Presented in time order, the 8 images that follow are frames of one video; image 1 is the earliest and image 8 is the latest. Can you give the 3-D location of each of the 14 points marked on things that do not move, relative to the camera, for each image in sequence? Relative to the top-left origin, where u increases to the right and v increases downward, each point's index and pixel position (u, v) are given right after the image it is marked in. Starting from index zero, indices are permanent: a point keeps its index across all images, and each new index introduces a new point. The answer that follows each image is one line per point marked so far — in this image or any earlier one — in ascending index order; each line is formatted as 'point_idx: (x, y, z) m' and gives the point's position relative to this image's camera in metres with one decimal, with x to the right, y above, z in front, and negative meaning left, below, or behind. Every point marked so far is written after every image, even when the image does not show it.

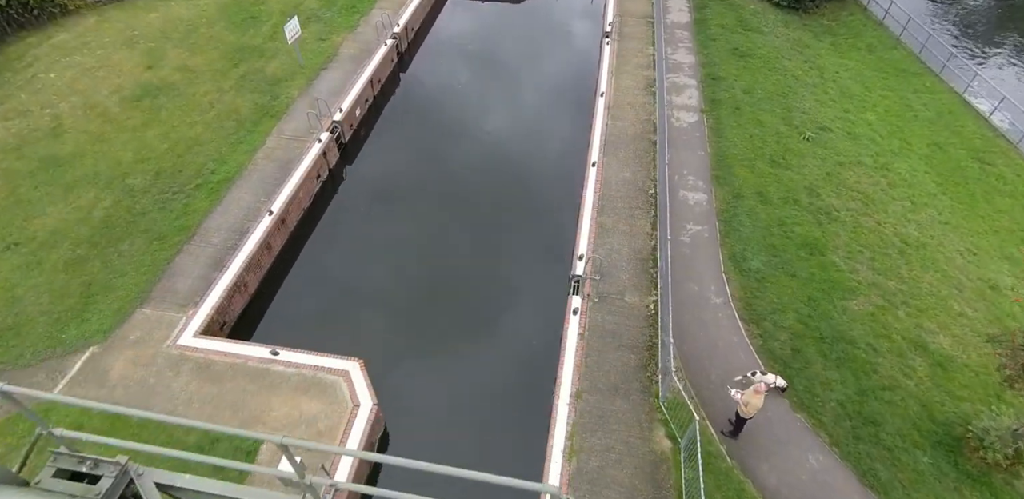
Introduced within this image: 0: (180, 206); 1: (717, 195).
0: (-7.3, +0.9, +12.7) m
1: (+4.8, +1.3, +13.5) m
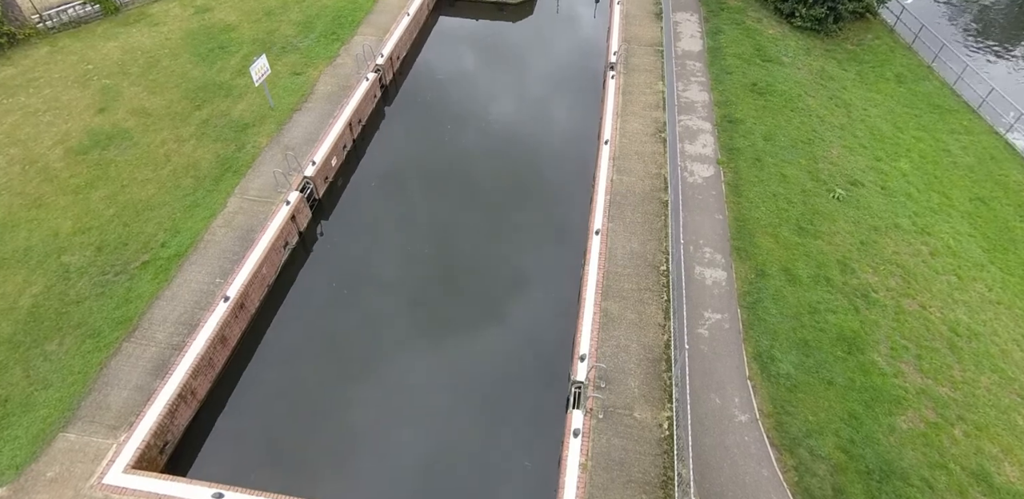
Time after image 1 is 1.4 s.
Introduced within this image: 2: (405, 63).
0: (-7.5, -0.8, +11.0) m
1: (+4.6, -0.5, +11.9) m
2: (-3.7, +6.4, +19.8) m
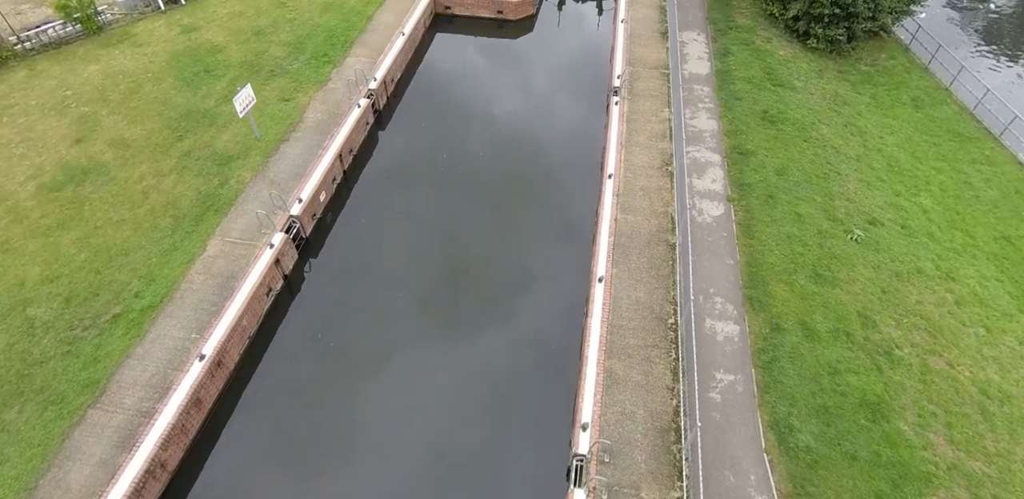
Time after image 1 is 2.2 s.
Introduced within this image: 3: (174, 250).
0: (-7.5, -1.8, +10.3) m
1: (+4.6, -1.5, +11.1) m
2: (-3.7, +5.4, +19.0) m
3: (-7.1, 0.0, +12.0) m
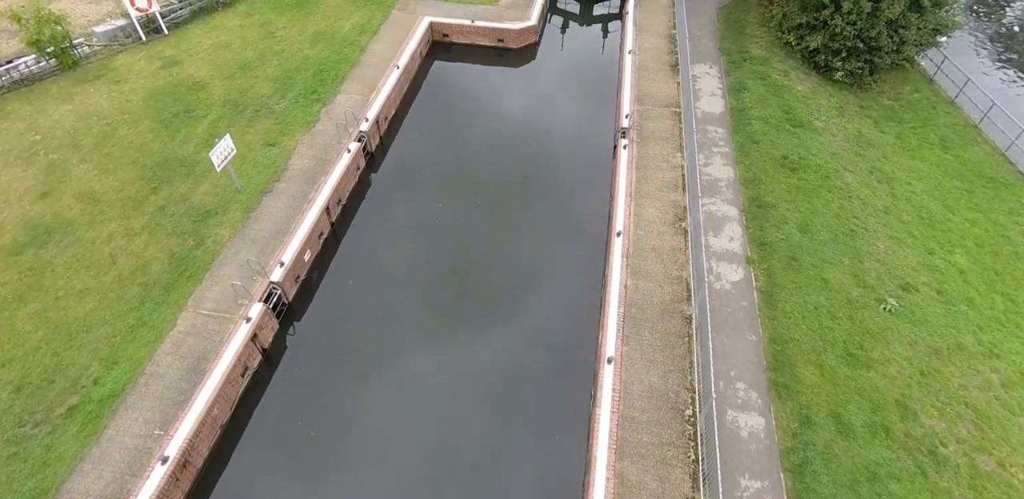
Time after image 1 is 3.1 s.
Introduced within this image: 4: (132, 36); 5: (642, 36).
0: (-7.5, -3.2, +9.2) m
1: (+4.6, -2.9, +9.9) m
2: (-3.7, +4.0, +18.0) m
3: (-7.1, -1.4, +10.9) m
4: (-12.2, +6.9, +18.4) m
5: (+4.5, +7.4, +19.9) m
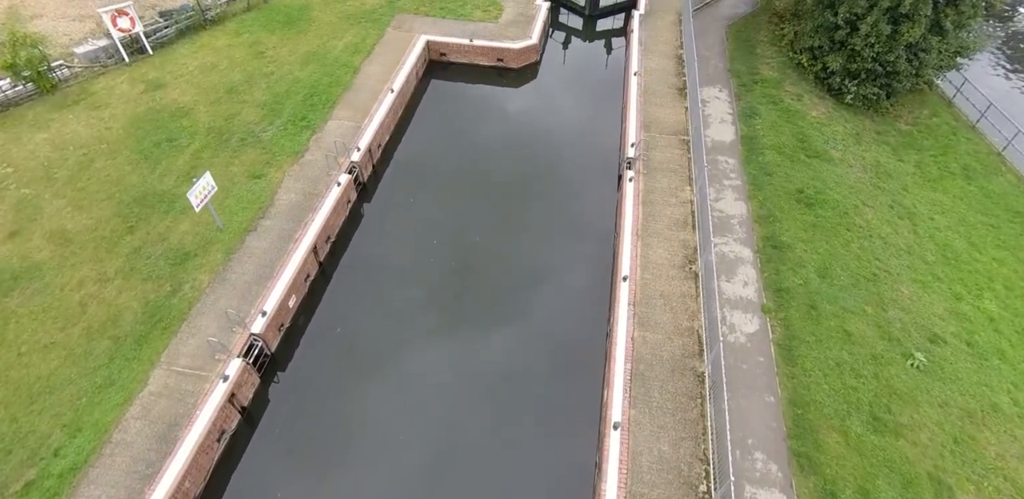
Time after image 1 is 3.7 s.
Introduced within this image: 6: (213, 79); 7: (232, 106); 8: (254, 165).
0: (-7.6, -4.2, +8.4) m
1: (+4.5, -3.9, +9.1) m
2: (-3.7, +3.0, +17.1) m
3: (-7.1, -2.4, +10.1) m
4: (-12.2, +5.9, +17.6) m
5: (+4.5, +6.4, +19.1) m
6: (-8.9, +5.1, +17.2) m
7: (-7.9, +4.1, +16.2) m
8: (-6.5, +2.1, +14.5) m
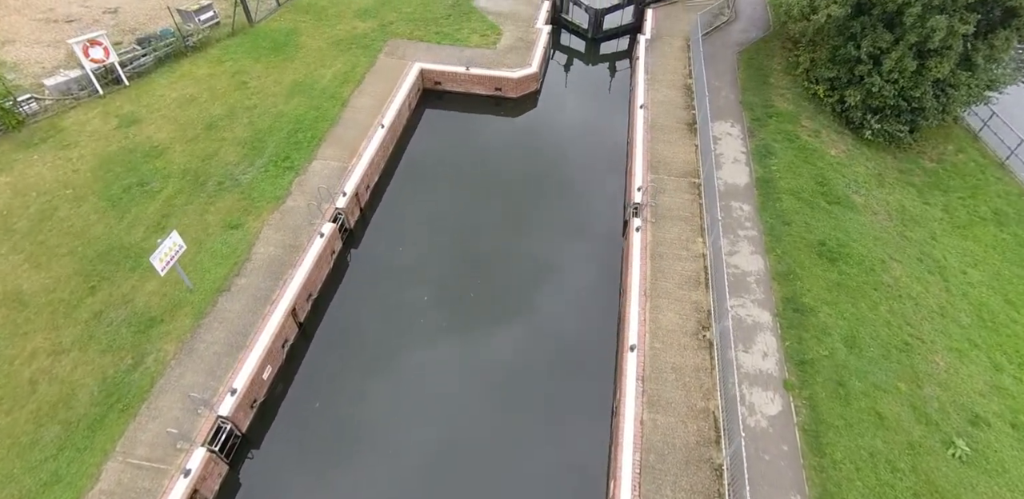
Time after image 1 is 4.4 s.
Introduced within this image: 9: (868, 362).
0: (-7.7, -5.4, +7.3) m
1: (+4.5, -5.2, +8.0) m
2: (-3.7, +1.7, +16.1) m
3: (-7.2, -3.7, +9.0) m
4: (-12.2, +4.6, +16.5) m
5: (+4.5, +5.1, +18.0) m
6: (-9.0, +3.8, +16.1) m
7: (-8.0, +2.8, +15.2) m
8: (-6.6, +0.9, +13.4) m
9: (+6.8, -2.1, +10.9) m
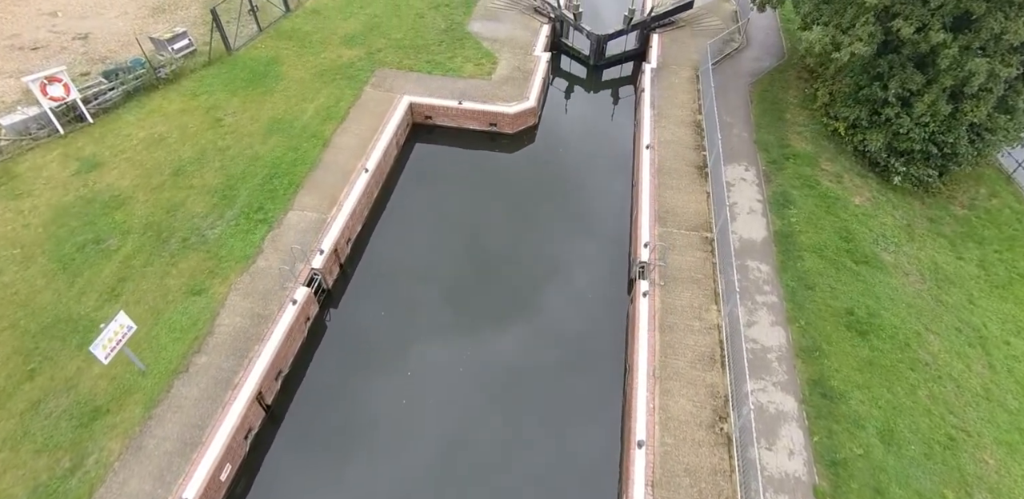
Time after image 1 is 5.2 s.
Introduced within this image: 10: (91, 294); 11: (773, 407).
0: (-7.8, -6.8, +6.0) m
1: (+4.3, -6.6, +6.7) m
2: (-3.8, +0.3, +14.8) m
3: (-7.3, -5.1, +7.7) m
4: (-12.3, +3.2, +15.2) m
5: (+4.3, +3.7, +16.7) m
6: (-9.1, +2.4, +14.8) m
7: (-8.1, +1.4, +13.9) m
8: (-6.7, -0.6, +12.1) m
9: (+6.6, -3.6, +9.6) m
10: (-8.5, -0.9, +11.6) m
11: (+4.7, -2.8, +10.3) m
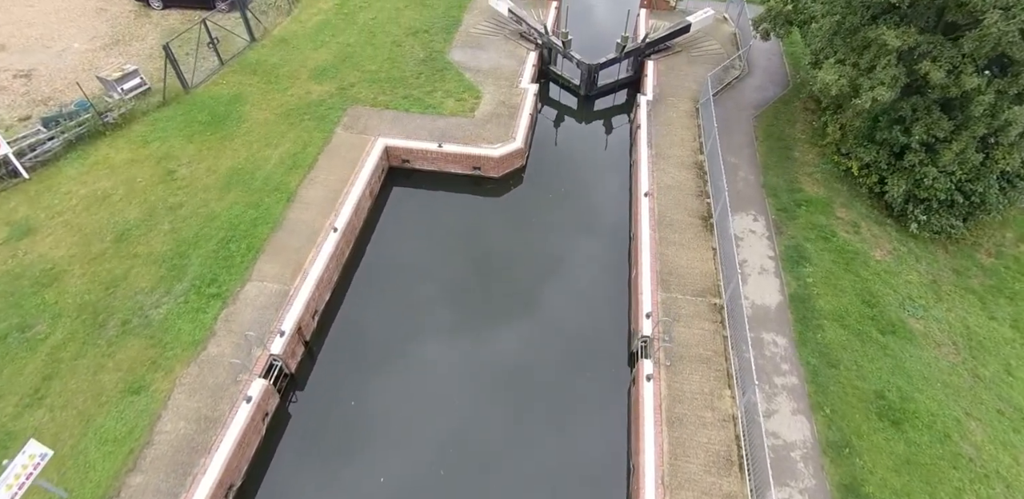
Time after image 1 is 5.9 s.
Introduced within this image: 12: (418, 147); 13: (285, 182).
0: (-7.8, -8.5, +4.4) m
1: (+4.3, -8.0, +5.3) m
2: (-4.2, -1.3, +13.2) m
3: (-7.4, -6.7, +6.2) m
4: (-12.7, +1.5, +13.6) m
5: (+3.9, +2.2, +15.3) m
6: (-9.4, +0.7, +13.2) m
7: (-8.4, -0.3, +12.3) m
8: (-7.0, -2.2, +10.6) m
9: (+6.5, -4.9, +8.3) m
10: (-8.7, -2.6, +10.0) m
11: (+4.5, -4.3, +9.0) m
12: (-2.6, +2.8, +15.7) m
13: (-5.7, +1.7, +14.4) m
